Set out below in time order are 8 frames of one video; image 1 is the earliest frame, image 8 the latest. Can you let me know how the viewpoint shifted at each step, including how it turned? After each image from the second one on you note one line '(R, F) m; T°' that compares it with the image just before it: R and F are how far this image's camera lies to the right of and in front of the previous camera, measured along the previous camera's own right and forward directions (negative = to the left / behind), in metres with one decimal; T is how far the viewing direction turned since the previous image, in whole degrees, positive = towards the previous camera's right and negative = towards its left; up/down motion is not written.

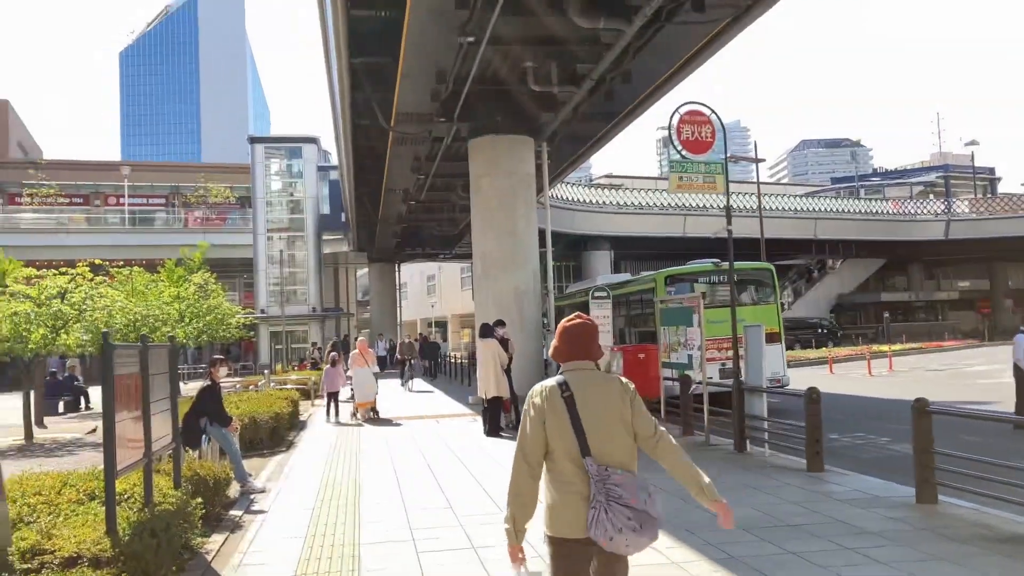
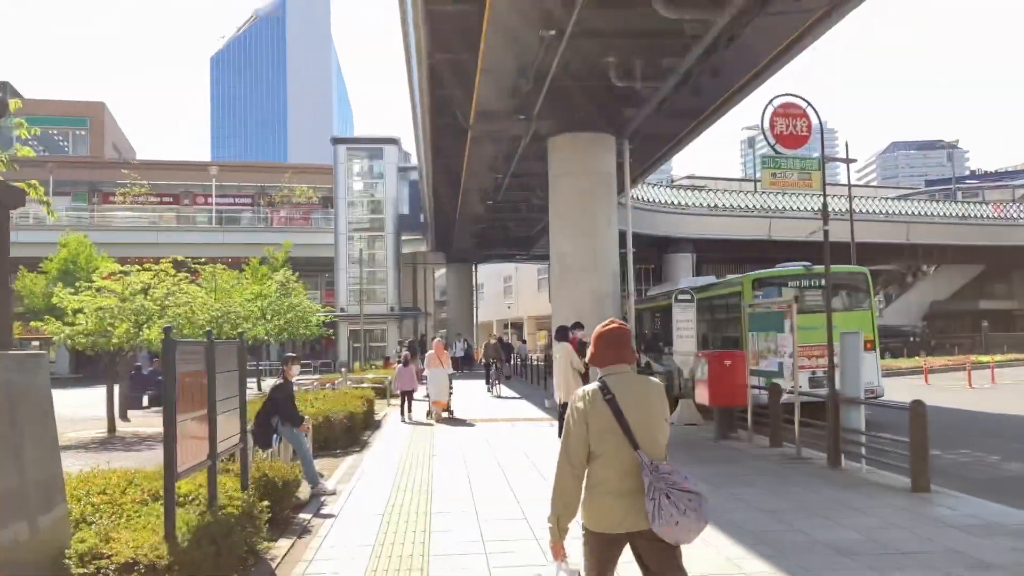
(0.0, +0.4) m; -5°
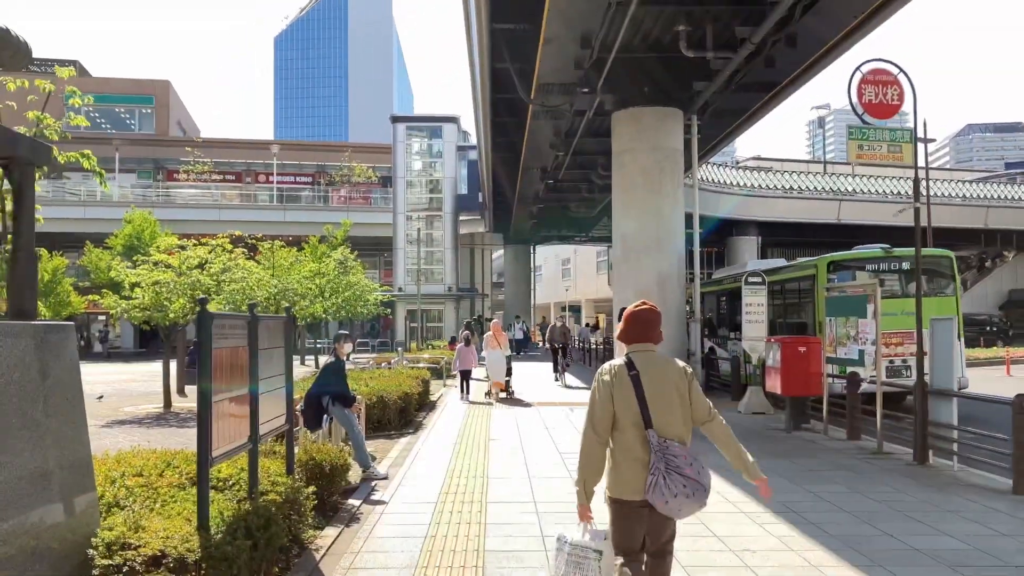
(-0.1, +0.5) m; -4°
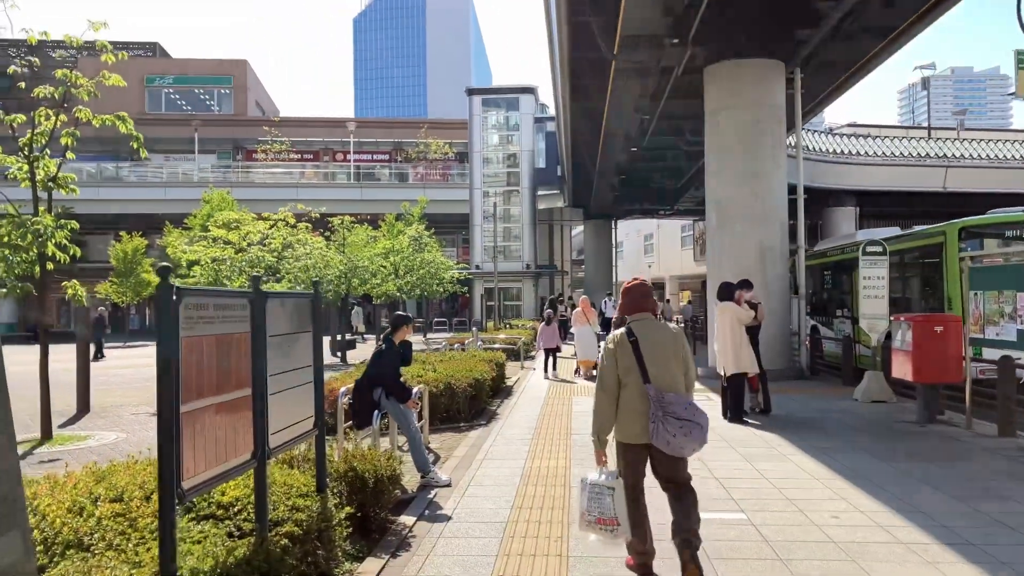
(0.0, +1.5) m; -5°
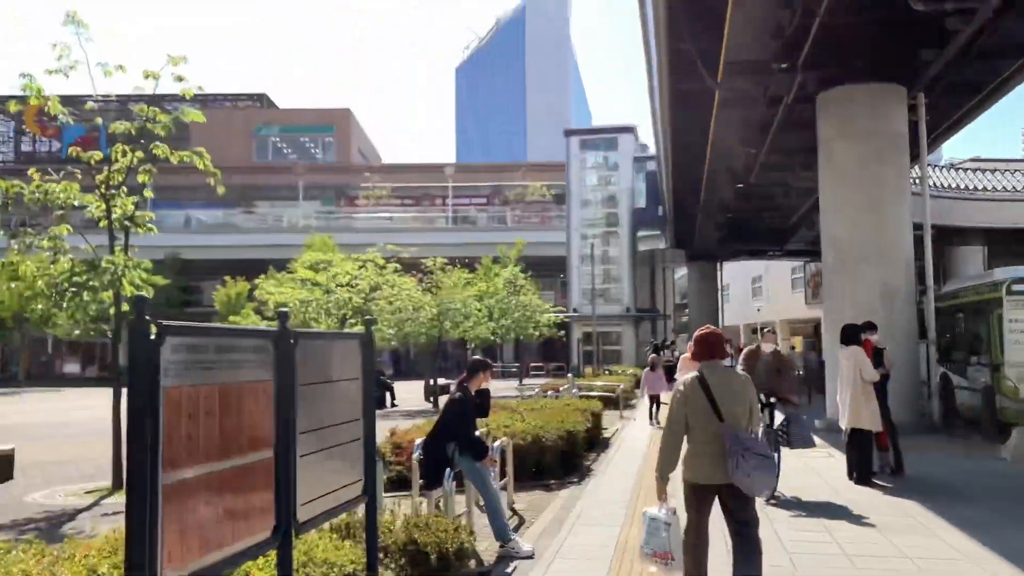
(+0.1, +0.9) m; -6°
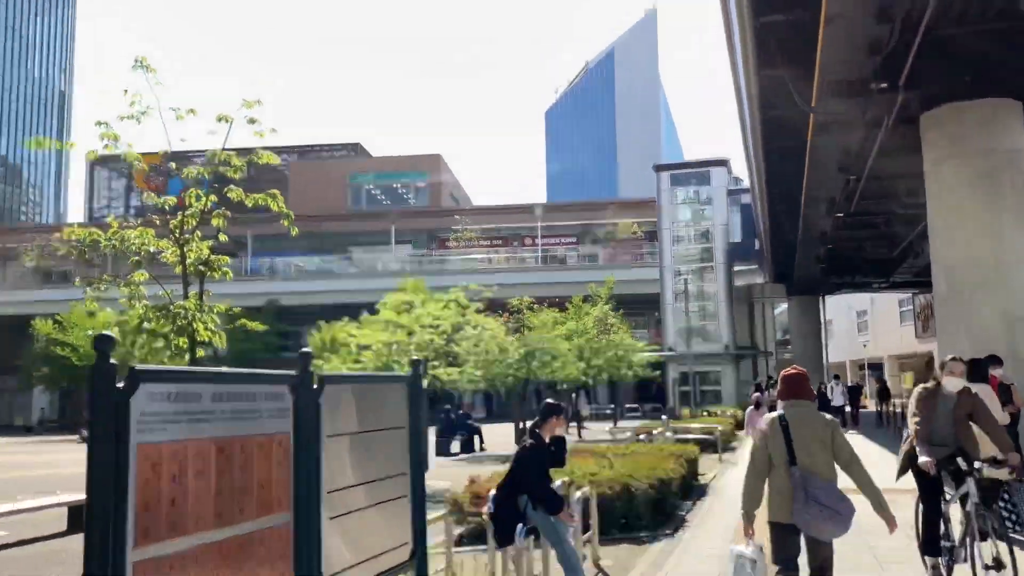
(+0.1, +0.5) m; -6°
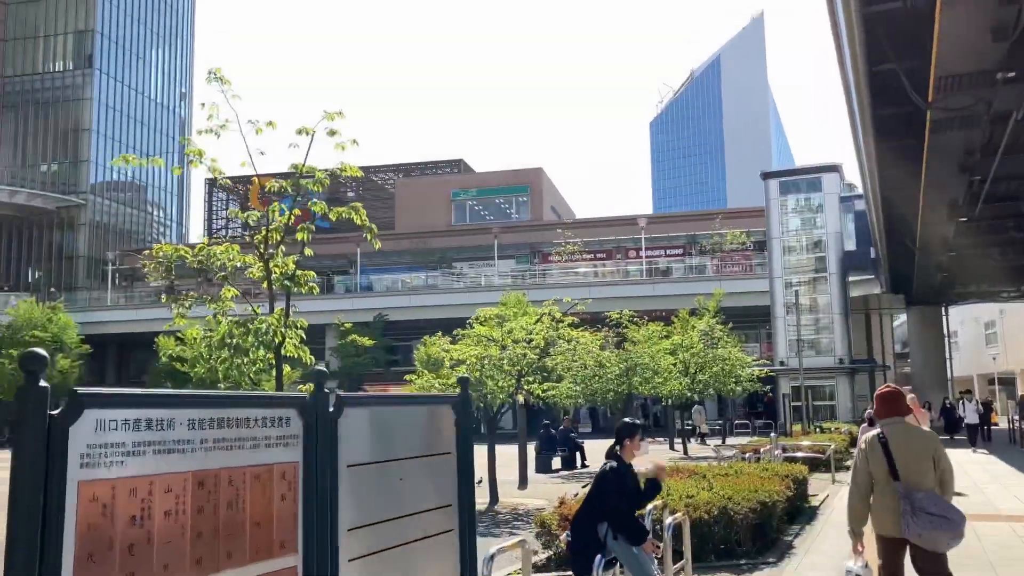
(+0.2, +0.4) m; -7°
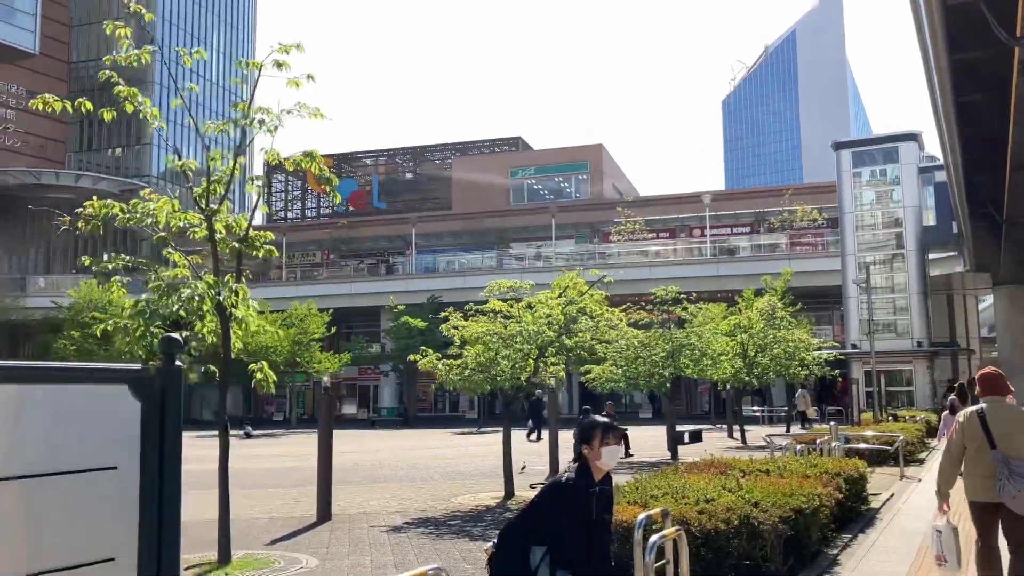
(+0.8, +1.5) m; -5°
